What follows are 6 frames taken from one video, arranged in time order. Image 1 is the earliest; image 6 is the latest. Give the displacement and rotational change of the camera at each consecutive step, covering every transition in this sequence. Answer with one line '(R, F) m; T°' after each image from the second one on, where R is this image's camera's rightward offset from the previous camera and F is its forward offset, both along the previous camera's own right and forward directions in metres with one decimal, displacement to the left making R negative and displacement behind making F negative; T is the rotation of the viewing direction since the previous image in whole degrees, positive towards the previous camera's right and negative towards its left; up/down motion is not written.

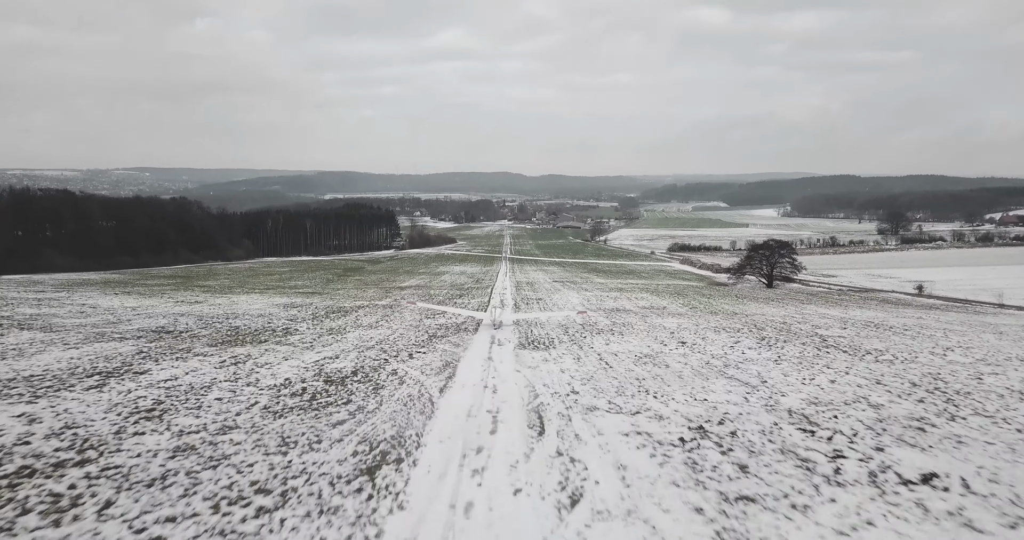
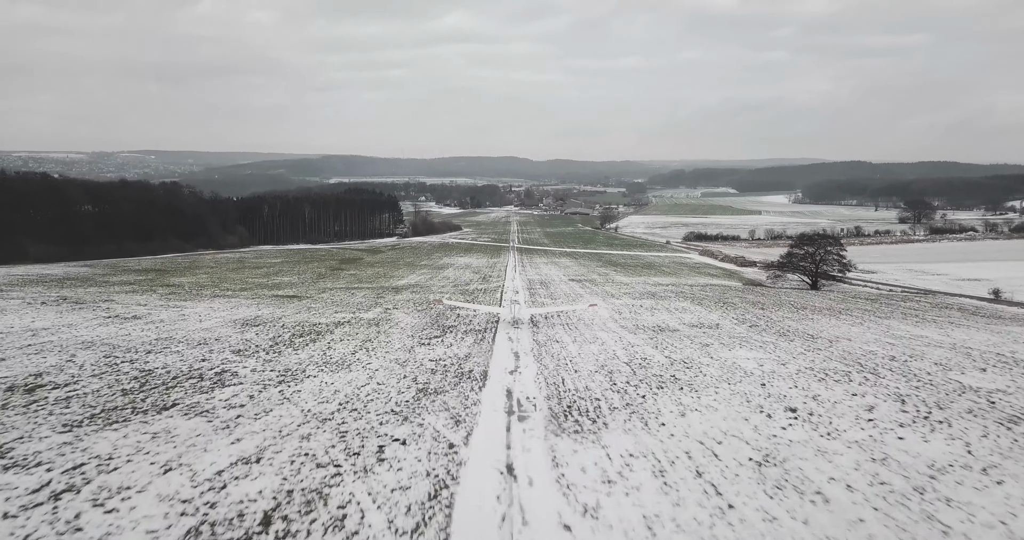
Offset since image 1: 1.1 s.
(-0.2, +3.7) m; 0°
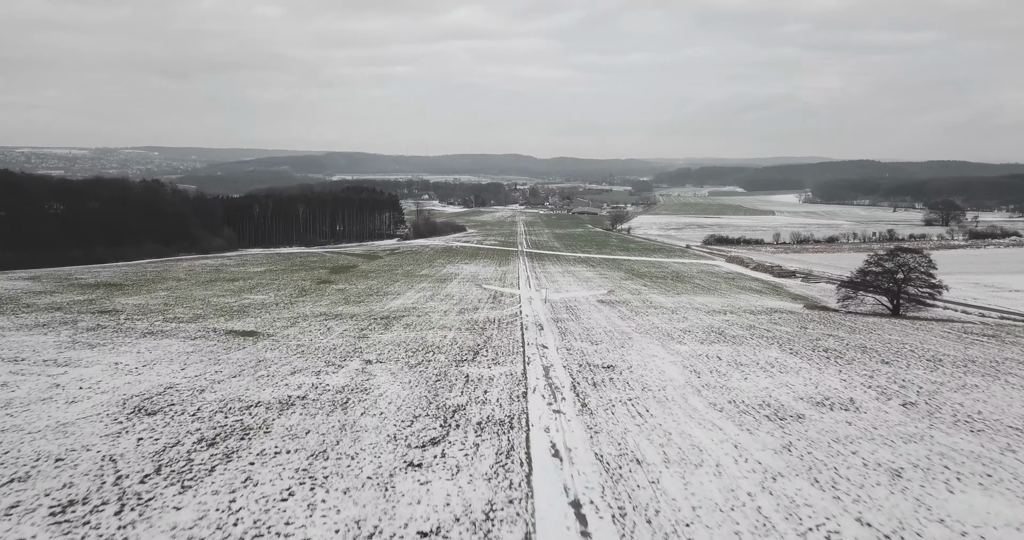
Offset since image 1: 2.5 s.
(-0.5, +5.1) m; 0°
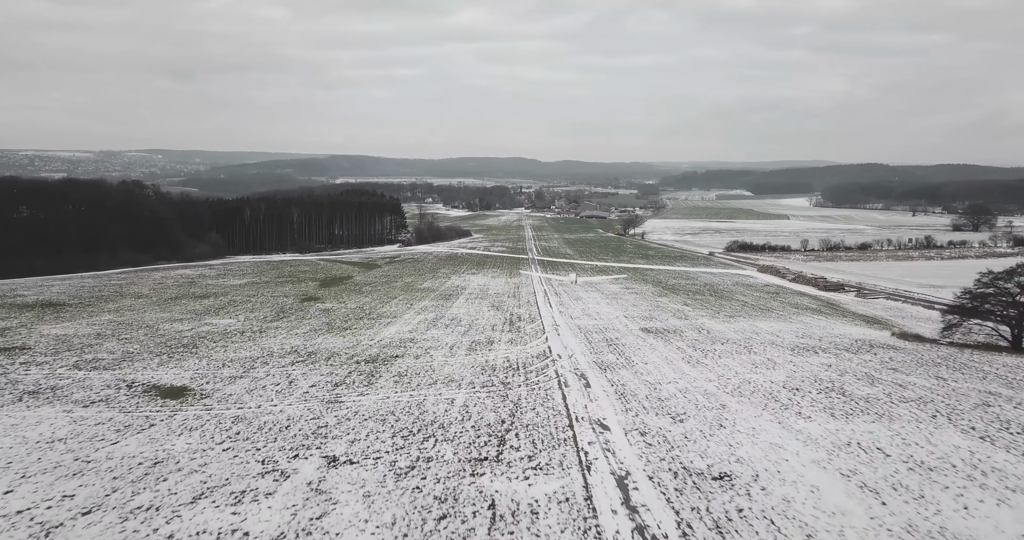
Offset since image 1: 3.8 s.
(-0.5, +4.9) m; 0°
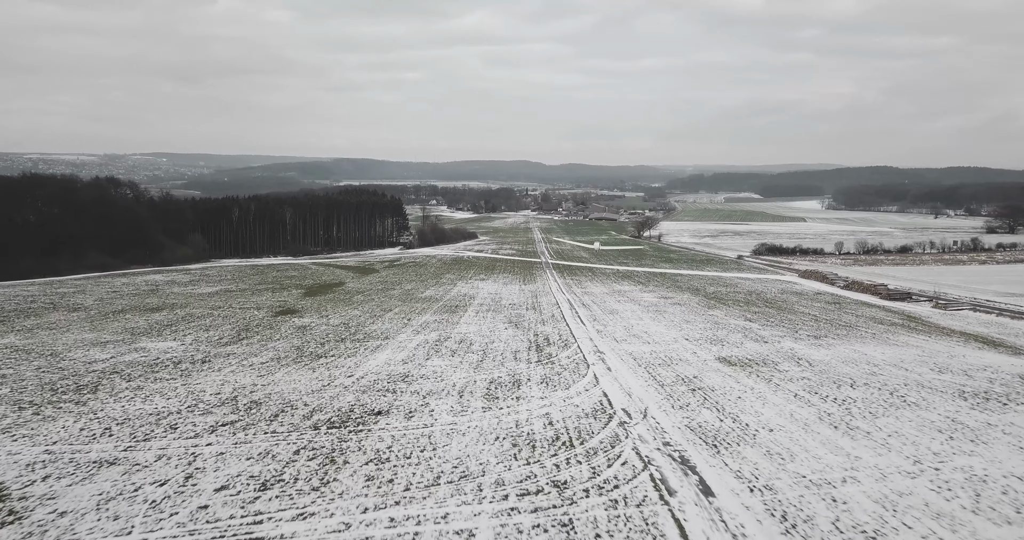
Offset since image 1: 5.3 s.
(-0.6, +5.3) m; 0°
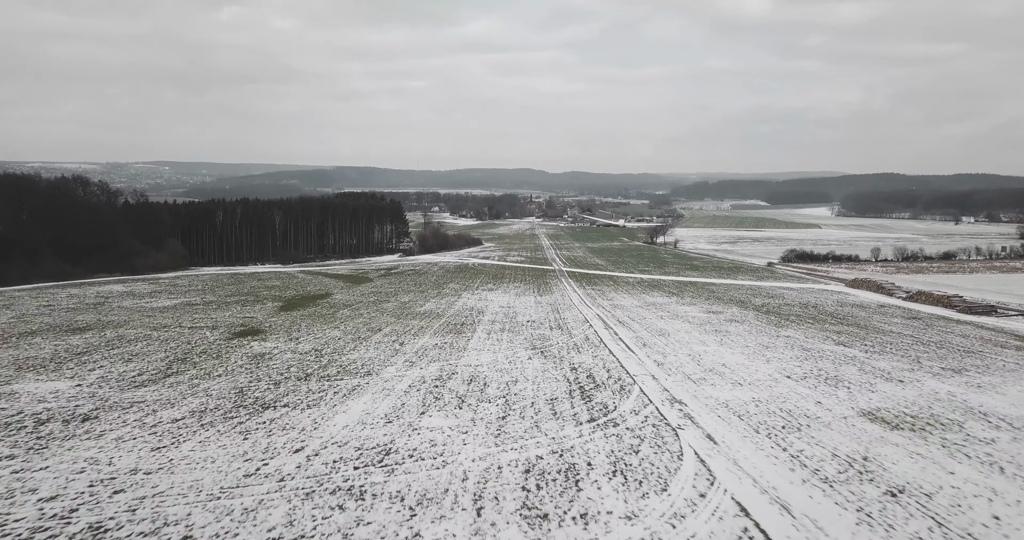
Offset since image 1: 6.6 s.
(-0.5, +5.1) m; 0°
